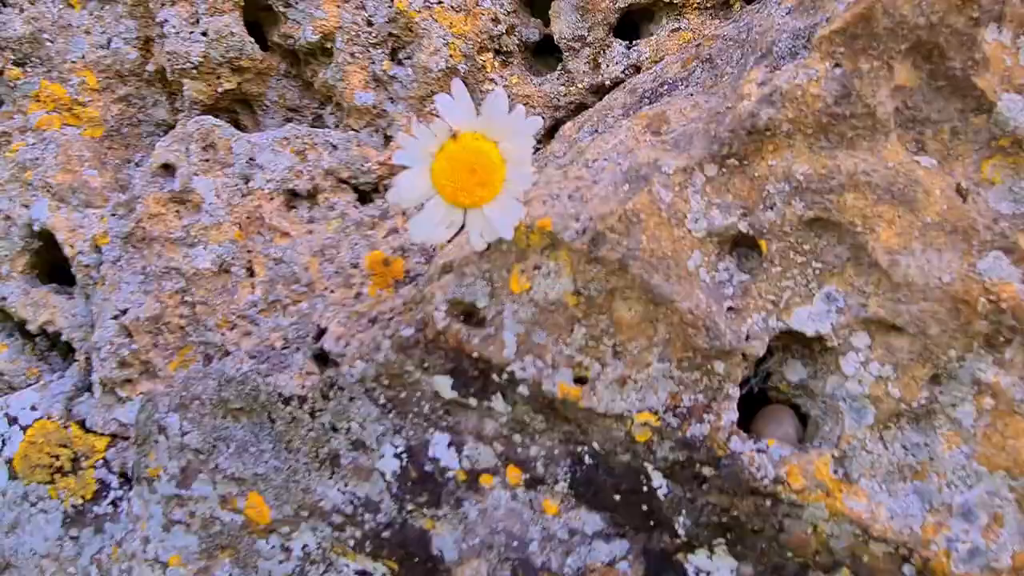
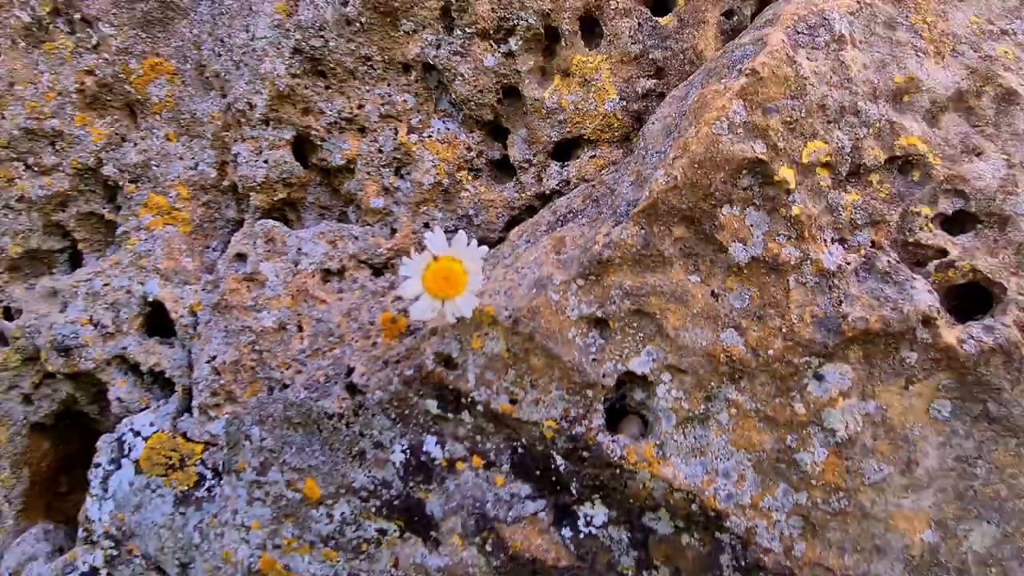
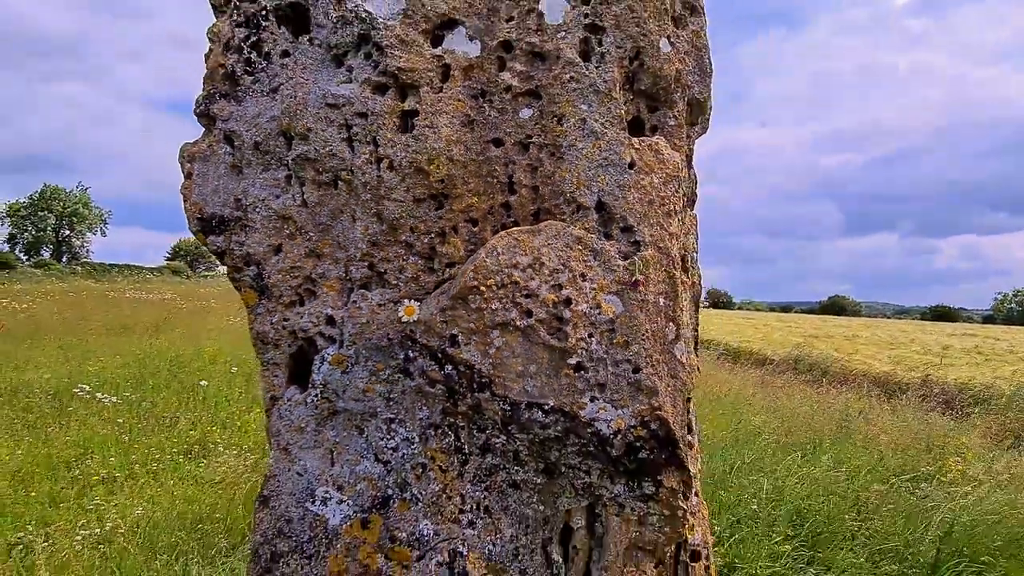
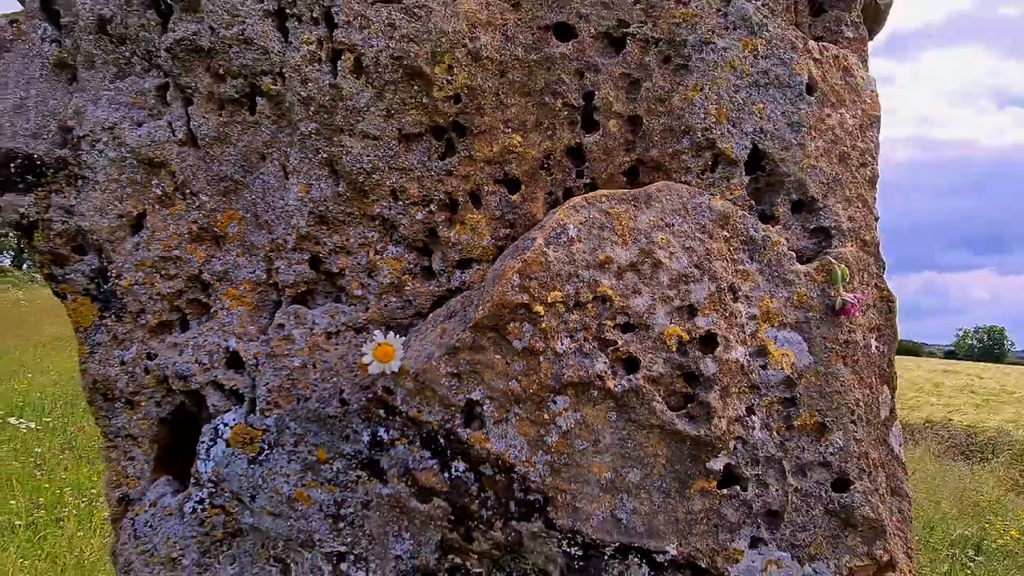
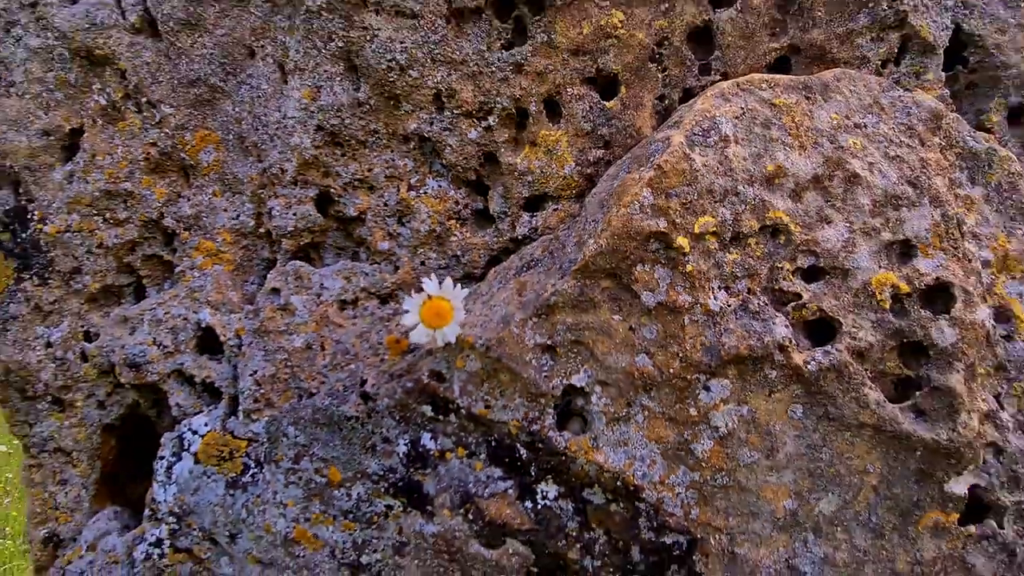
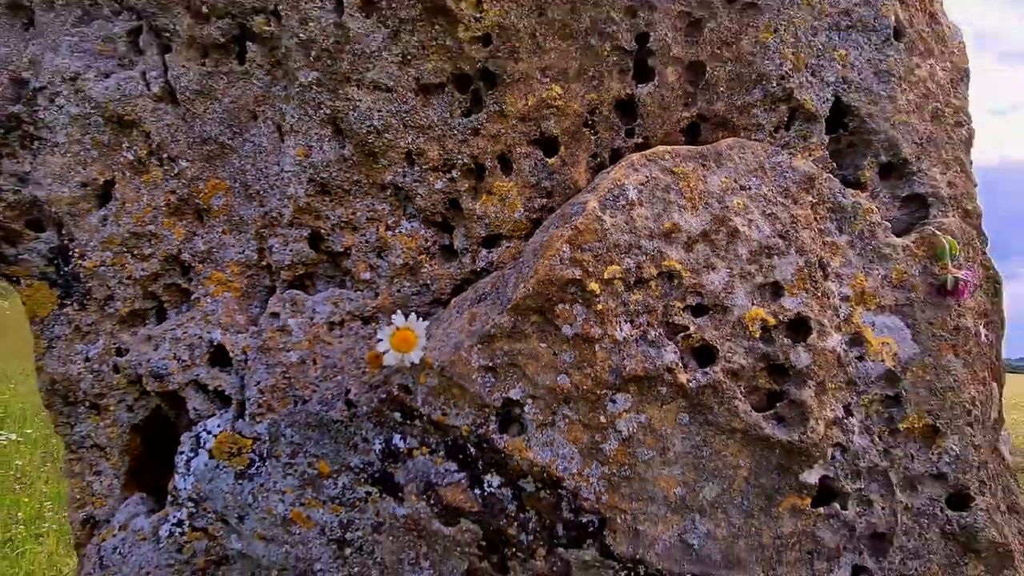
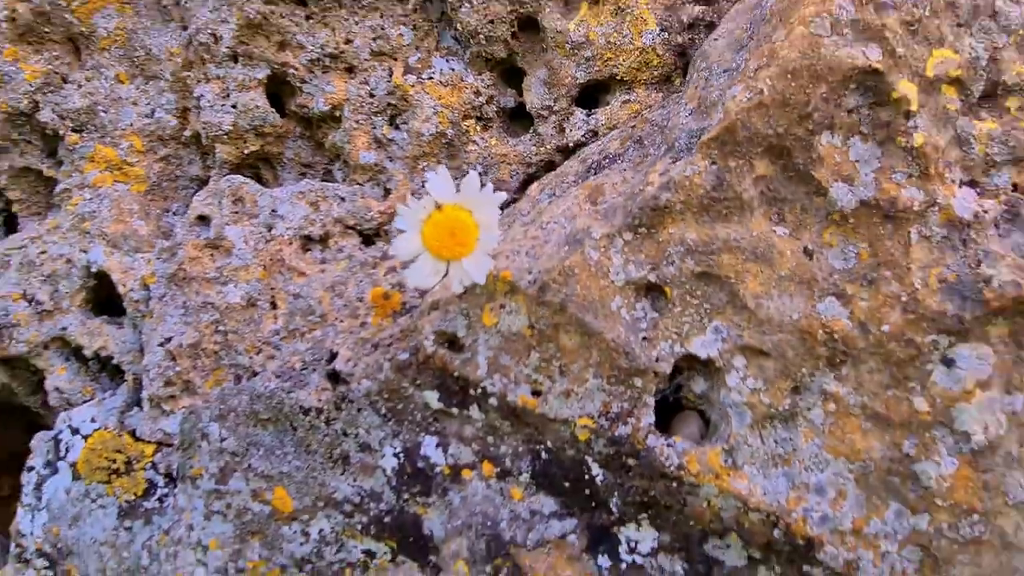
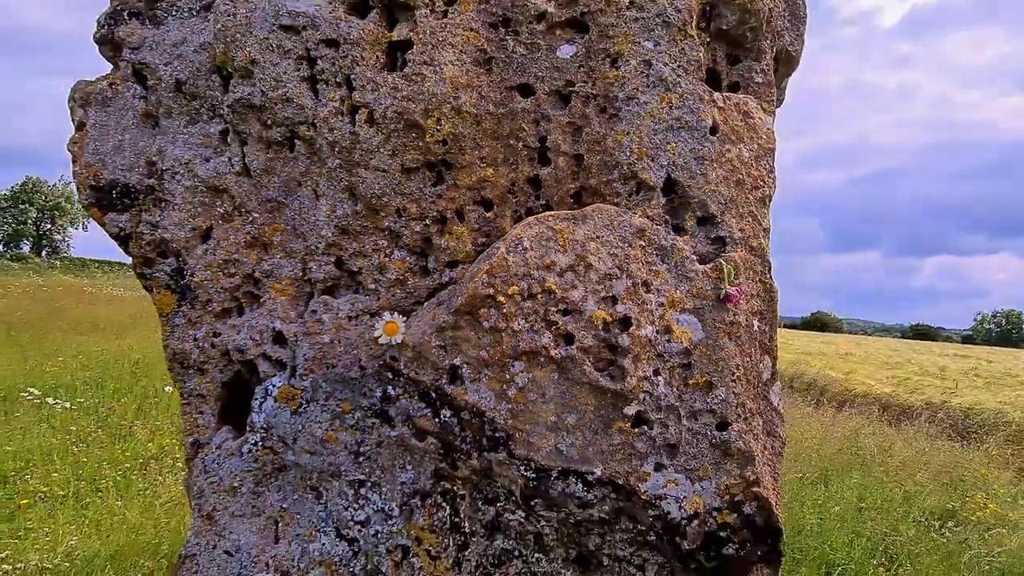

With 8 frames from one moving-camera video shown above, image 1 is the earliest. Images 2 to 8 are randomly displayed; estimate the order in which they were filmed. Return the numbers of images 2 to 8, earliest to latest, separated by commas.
7, 2, 5, 6, 4, 8, 3
